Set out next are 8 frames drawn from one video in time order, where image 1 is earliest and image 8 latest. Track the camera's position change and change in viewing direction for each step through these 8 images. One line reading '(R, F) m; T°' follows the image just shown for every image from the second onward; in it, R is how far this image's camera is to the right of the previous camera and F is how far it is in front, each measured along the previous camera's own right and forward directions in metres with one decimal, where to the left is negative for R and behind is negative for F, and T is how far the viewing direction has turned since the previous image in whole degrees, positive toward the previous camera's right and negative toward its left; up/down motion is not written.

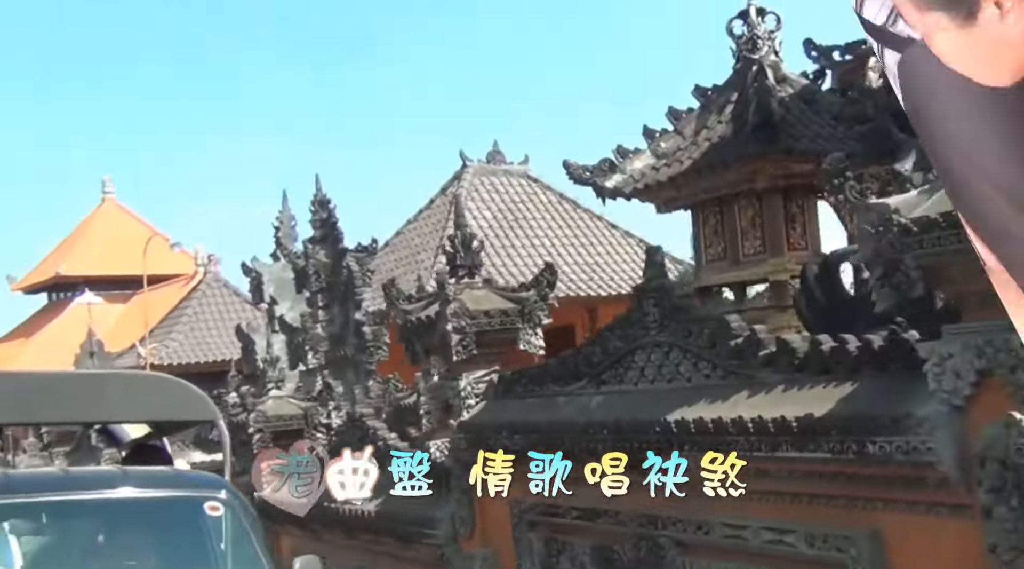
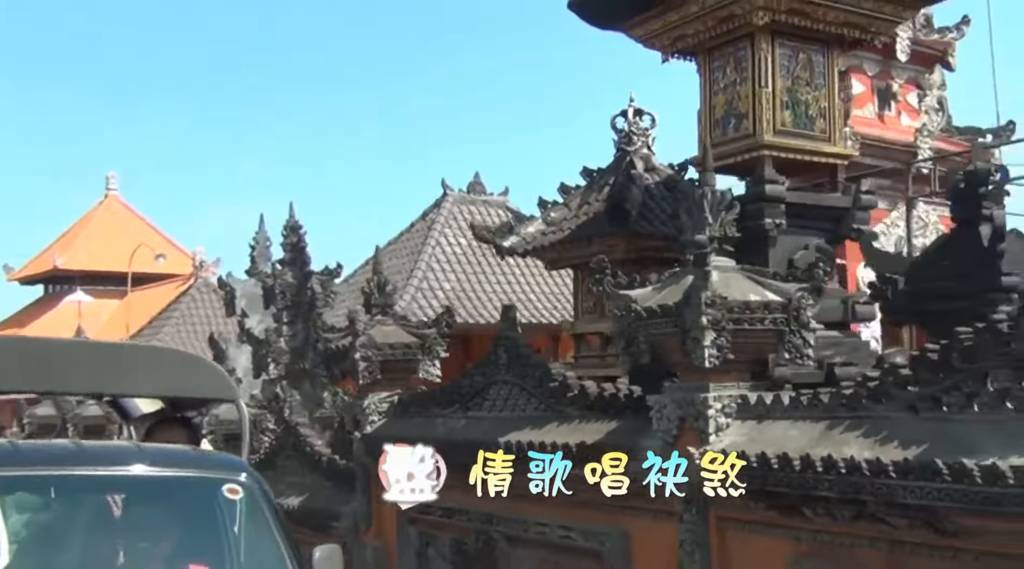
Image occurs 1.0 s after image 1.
(+0.7, -1.9) m; 0°
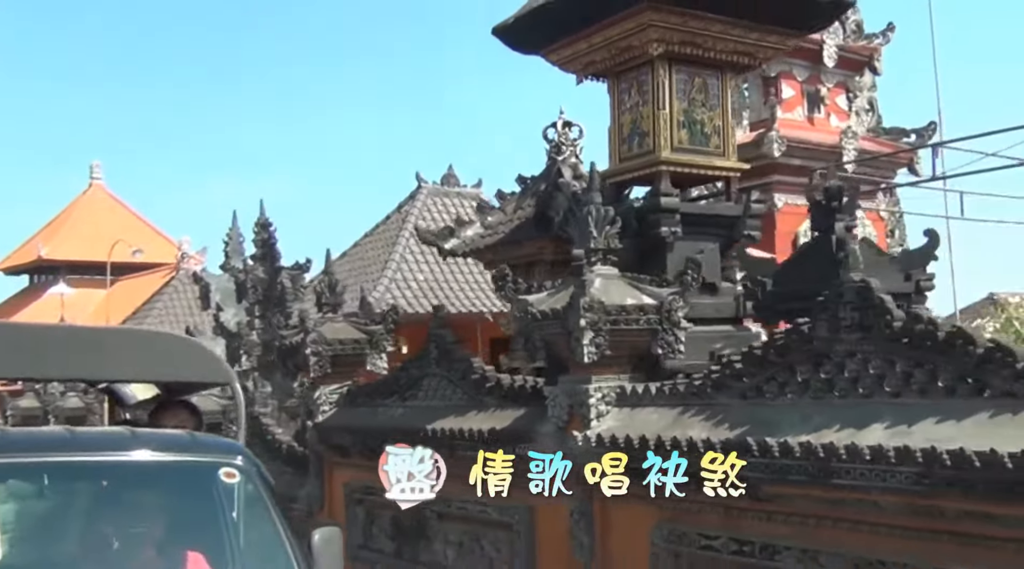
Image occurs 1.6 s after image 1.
(+0.4, -1.0) m; +1°
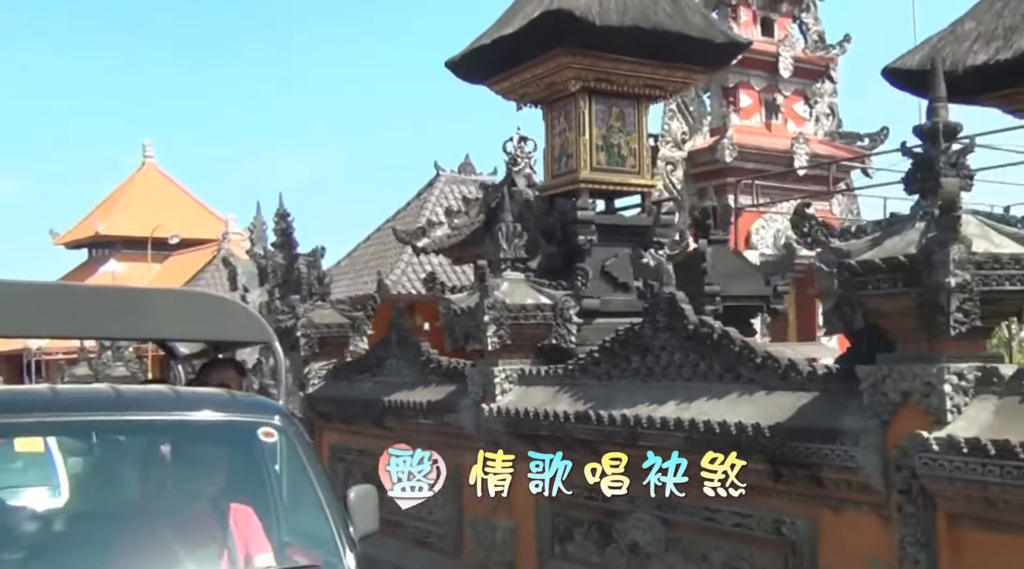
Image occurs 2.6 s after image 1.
(+0.8, -1.8) m; -2°
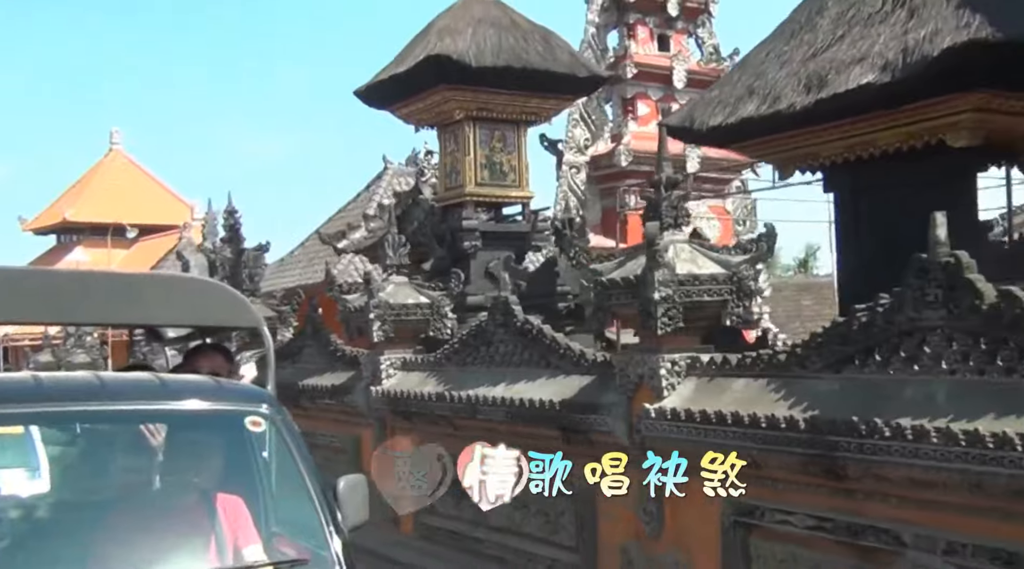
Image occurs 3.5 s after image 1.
(+0.7, -1.9) m; +1°
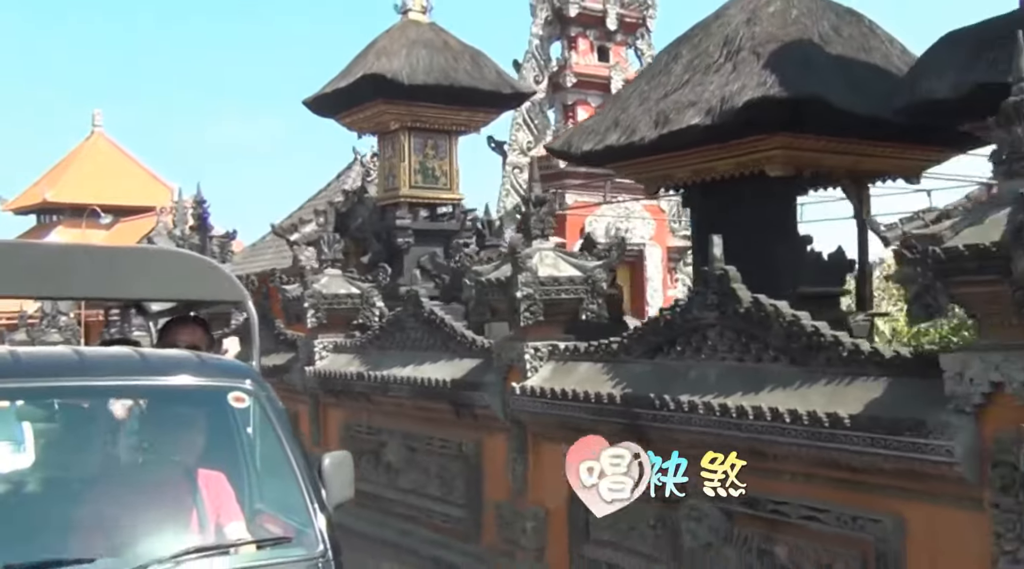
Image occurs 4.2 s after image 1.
(+0.6, -1.5) m; +1°
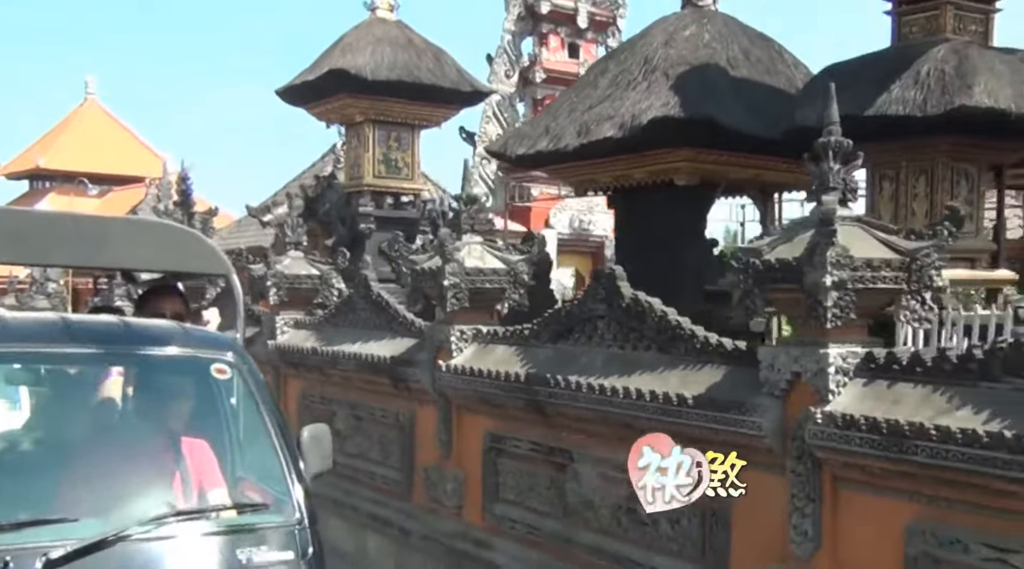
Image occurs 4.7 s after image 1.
(+0.5, -1.1) m; 0°
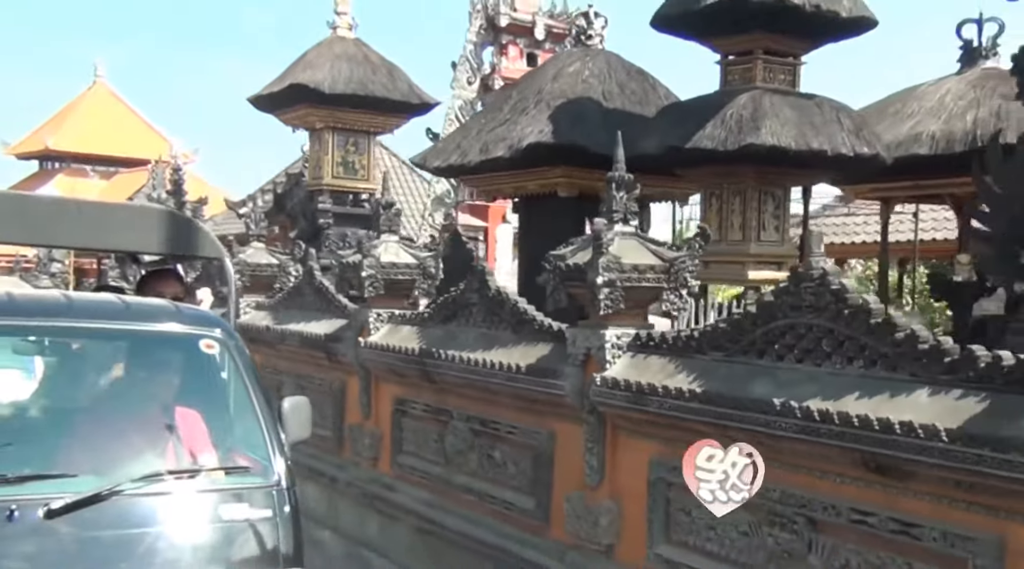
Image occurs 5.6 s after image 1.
(+0.9, -2.1) m; 0°
